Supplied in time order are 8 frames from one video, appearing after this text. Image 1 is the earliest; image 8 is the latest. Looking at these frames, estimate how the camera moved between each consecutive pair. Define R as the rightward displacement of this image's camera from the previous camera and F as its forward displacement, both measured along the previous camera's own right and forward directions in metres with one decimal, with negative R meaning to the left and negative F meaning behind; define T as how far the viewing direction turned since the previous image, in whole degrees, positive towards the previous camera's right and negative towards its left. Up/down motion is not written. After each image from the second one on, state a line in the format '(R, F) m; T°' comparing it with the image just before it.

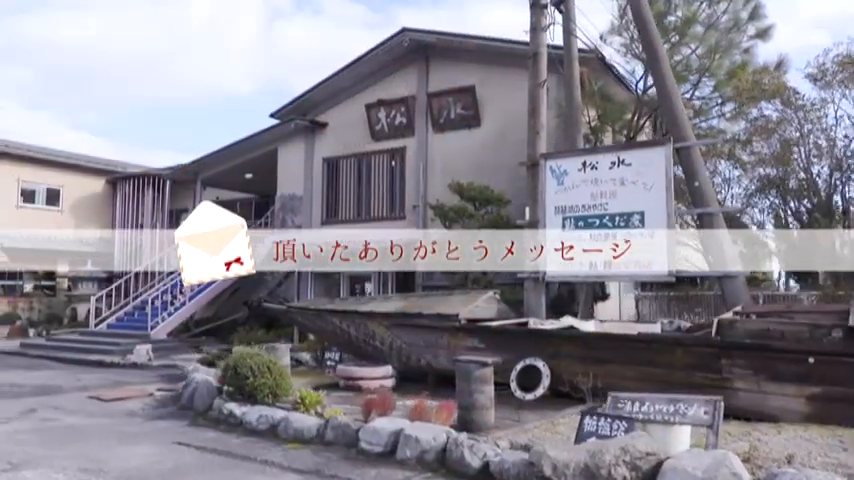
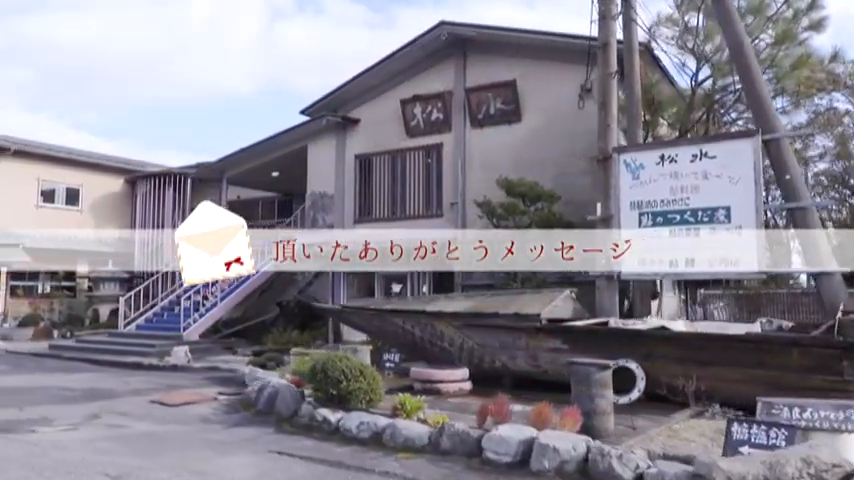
(-0.9, +0.4) m; 0°
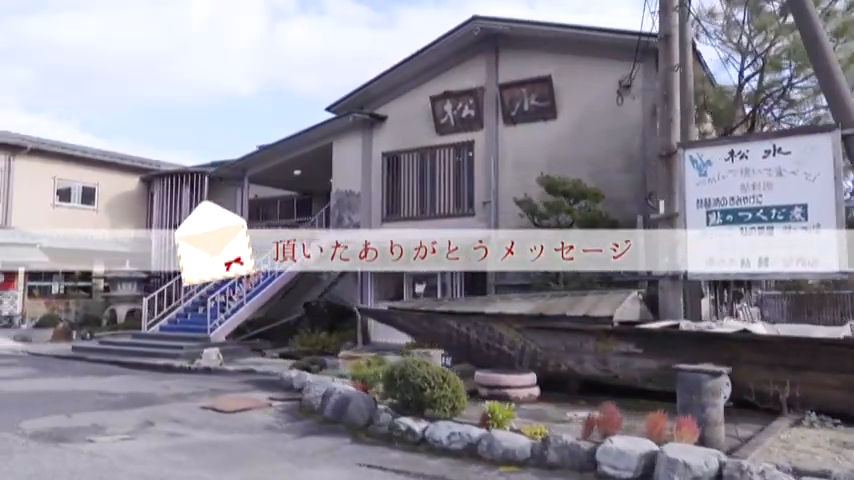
(-0.7, +0.3) m; 0°
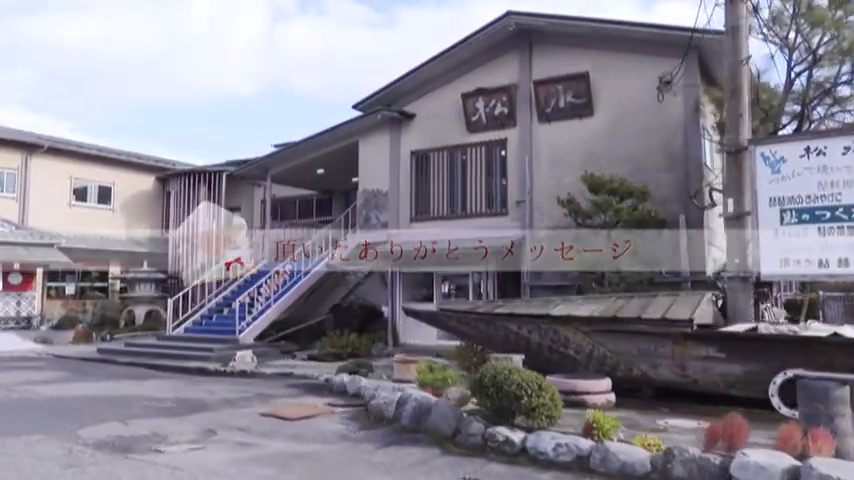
(-0.8, +0.3) m; 0°
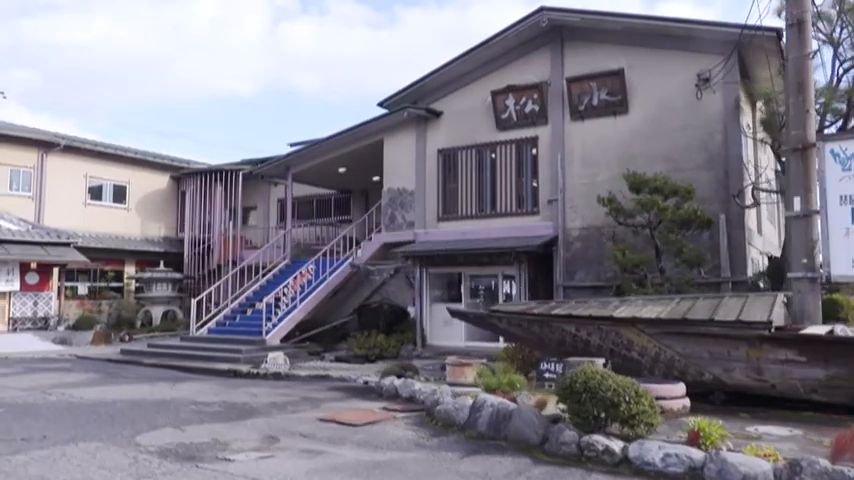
(-0.7, +0.3) m; 0°
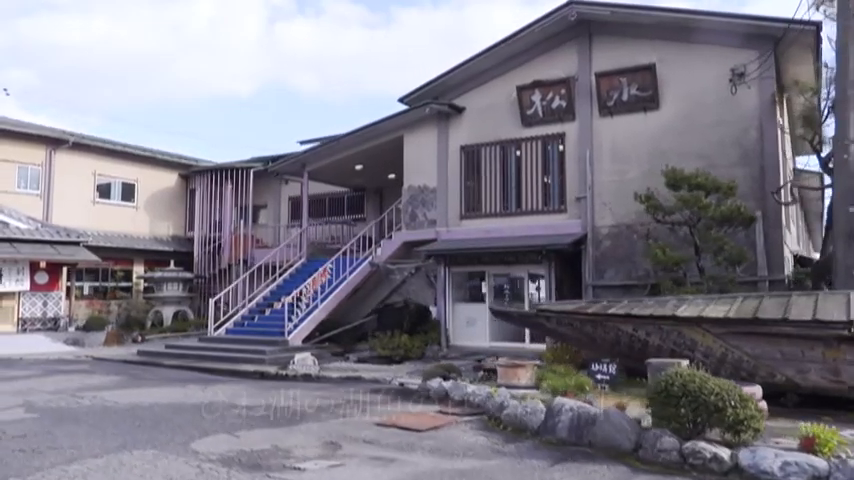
(-0.7, +0.3) m; +1°
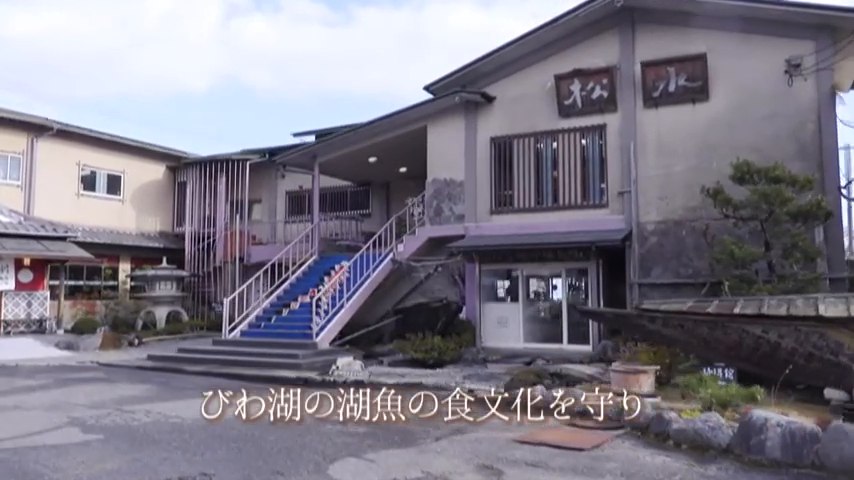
(-1.7, +0.9) m; +4°
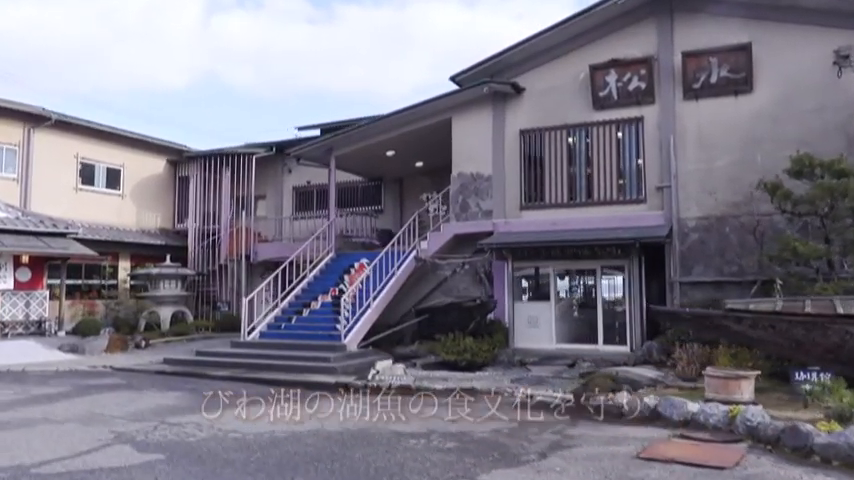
(-1.0, +0.7) m; +2°
